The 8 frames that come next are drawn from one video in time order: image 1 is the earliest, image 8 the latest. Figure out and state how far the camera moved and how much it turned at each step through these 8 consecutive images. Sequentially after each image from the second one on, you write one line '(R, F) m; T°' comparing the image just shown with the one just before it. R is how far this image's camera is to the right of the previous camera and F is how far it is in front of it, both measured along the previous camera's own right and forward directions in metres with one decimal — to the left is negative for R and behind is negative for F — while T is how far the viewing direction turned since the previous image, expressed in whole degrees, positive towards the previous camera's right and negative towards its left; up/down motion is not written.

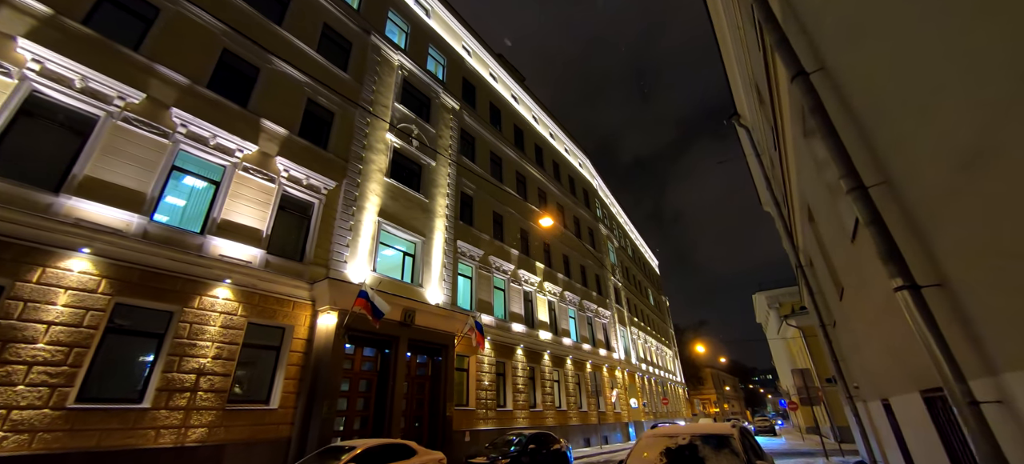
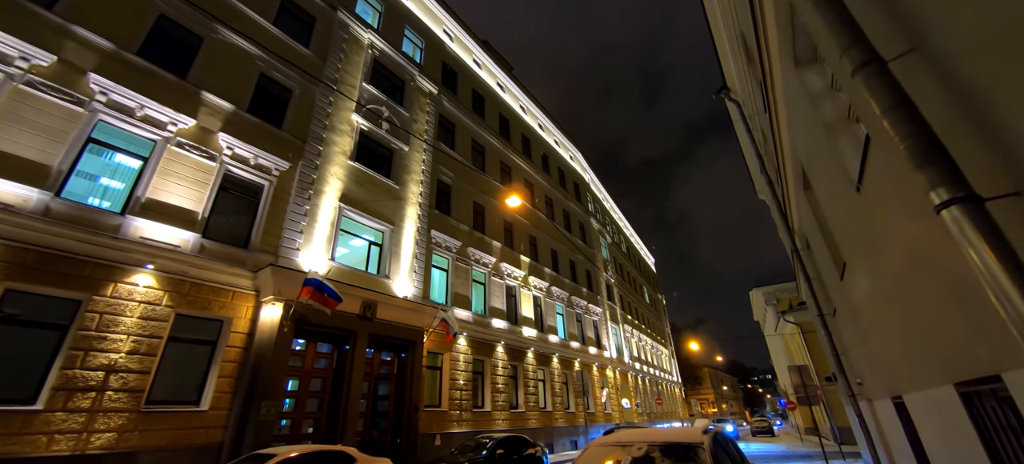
(+0.9, +1.1) m; 0°
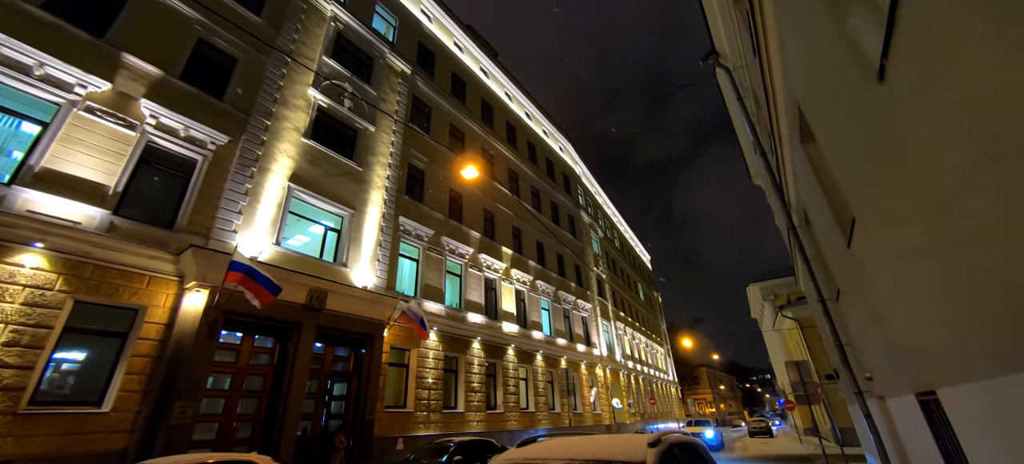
(+0.9, +1.2) m; 0°
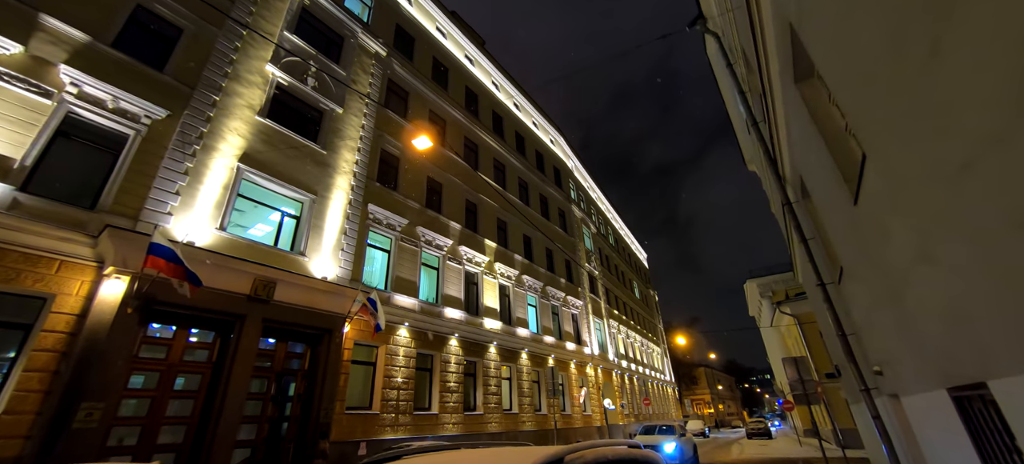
(+0.8, +1.0) m; 0°
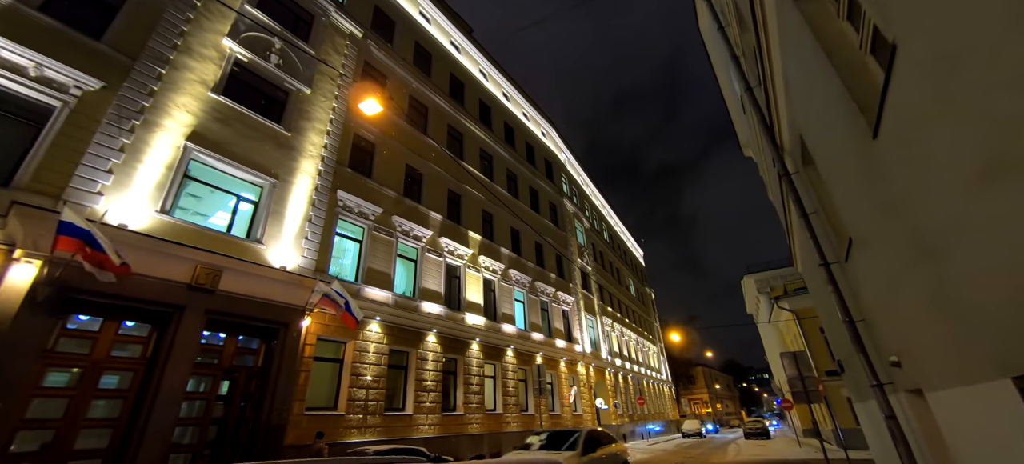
(+0.6, +0.9) m; 0°
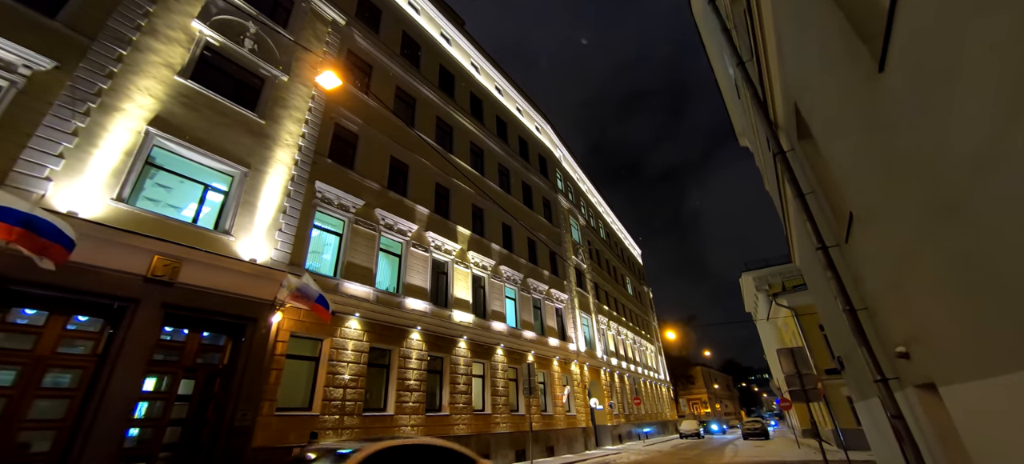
(+0.4, +0.5) m; 0°
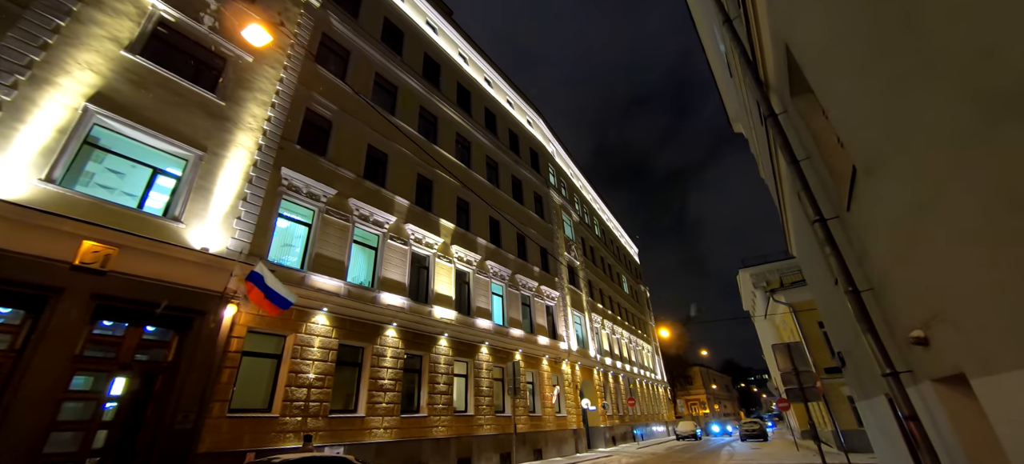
(+0.6, +0.7) m; 0°
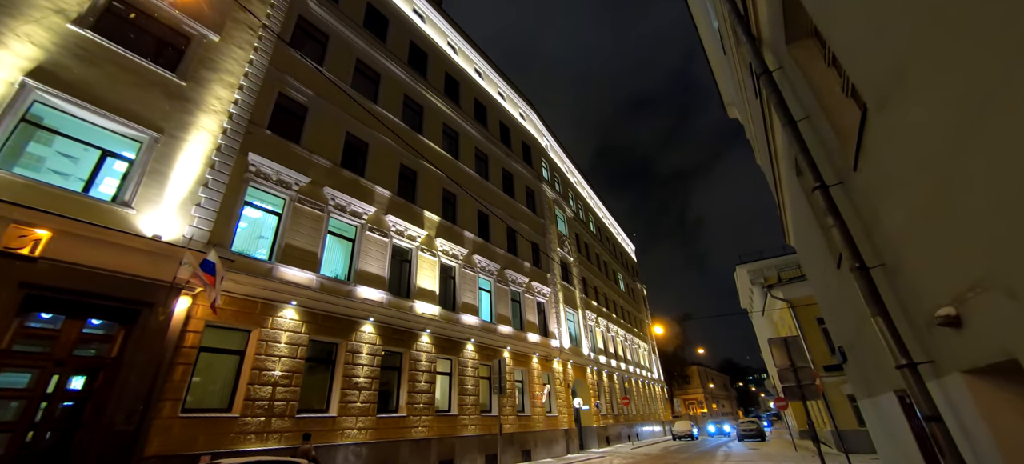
(+0.5, +0.6) m; 0°
